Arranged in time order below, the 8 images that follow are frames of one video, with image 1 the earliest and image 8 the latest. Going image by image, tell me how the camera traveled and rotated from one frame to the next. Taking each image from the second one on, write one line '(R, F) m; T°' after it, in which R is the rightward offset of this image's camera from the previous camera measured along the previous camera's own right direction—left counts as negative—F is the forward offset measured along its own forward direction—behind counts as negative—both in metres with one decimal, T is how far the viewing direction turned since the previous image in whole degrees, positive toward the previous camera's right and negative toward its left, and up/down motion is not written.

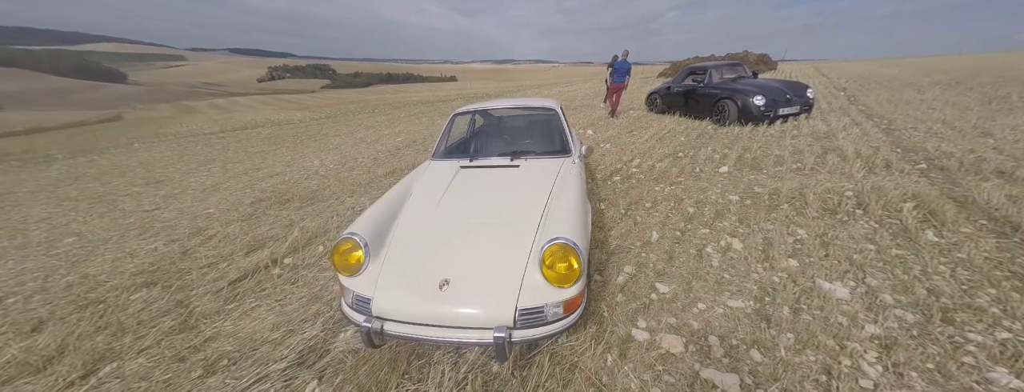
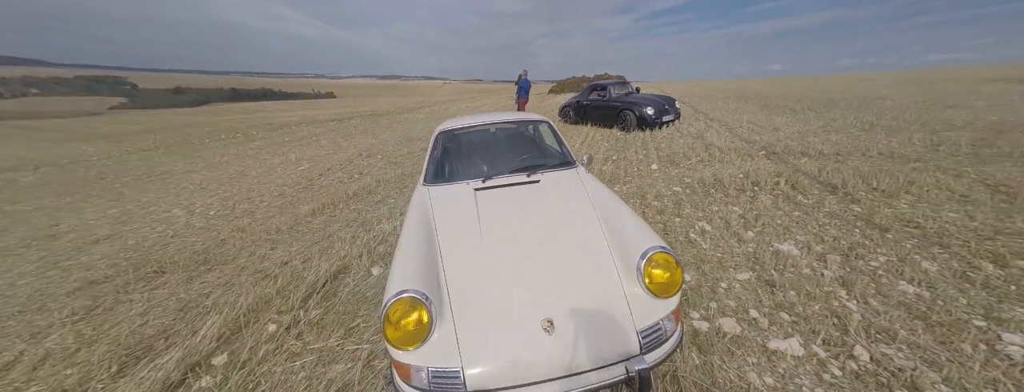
(-0.8, +0.3) m; +17°
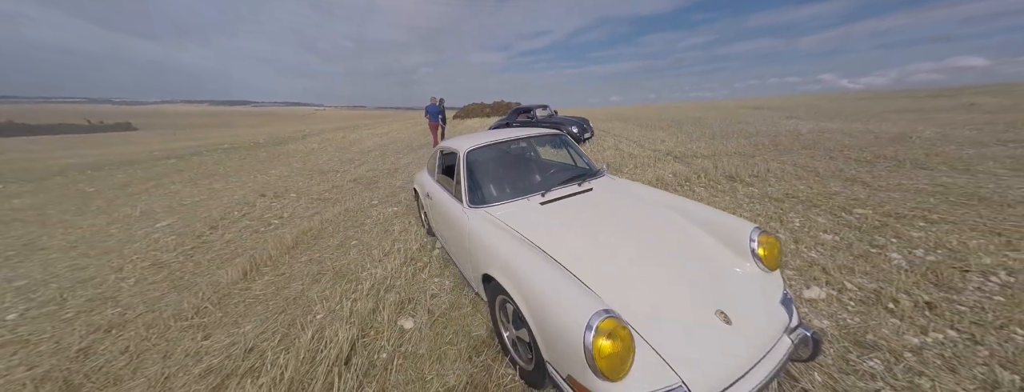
(-1.1, +0.2) m; +18°
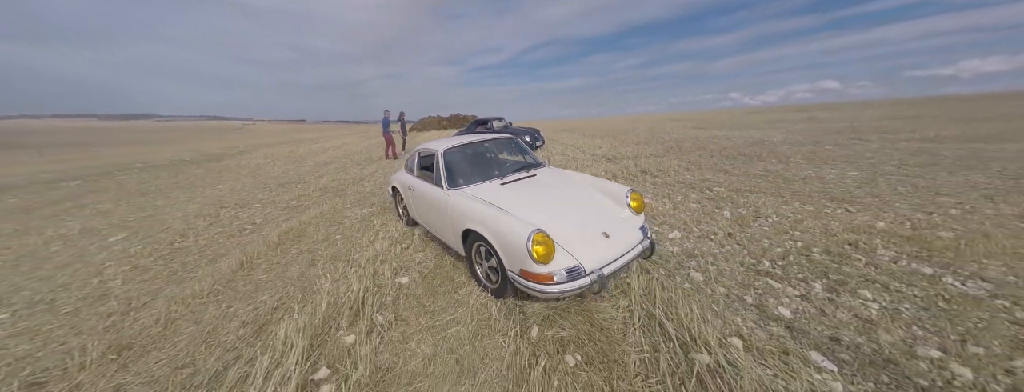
(-0.1, -0.9) m; +9°
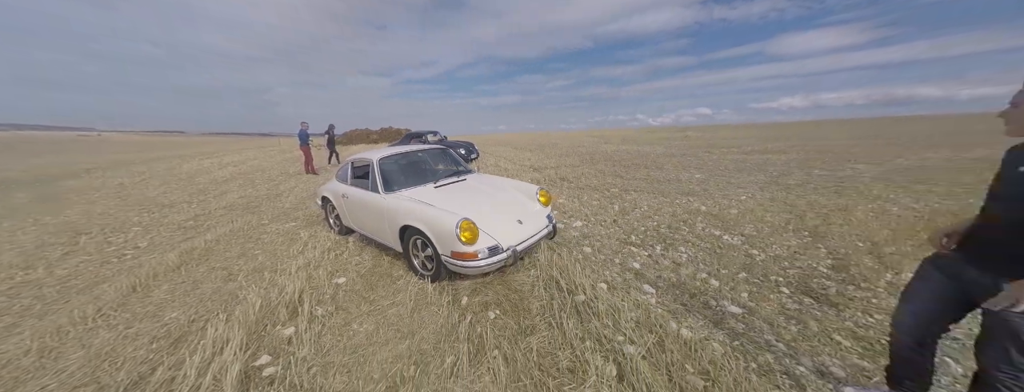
(+0.1, -0.6) m; +13°
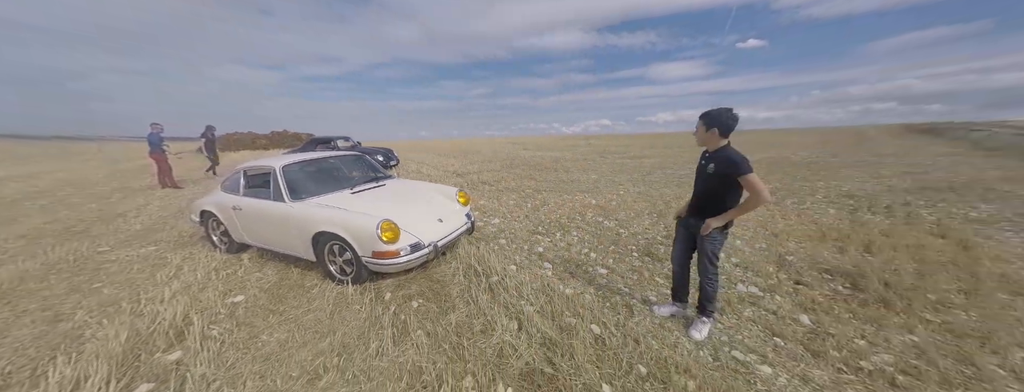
(+0.1, -0.5) m; +16°
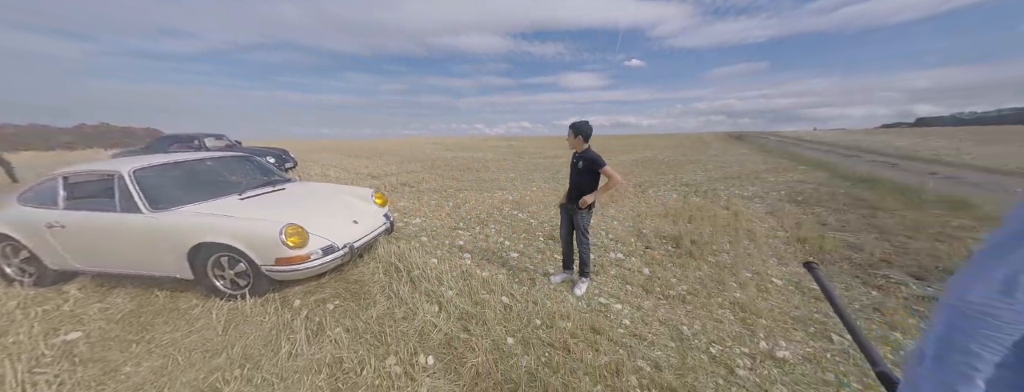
(+0.1, -0.4) m; +16°
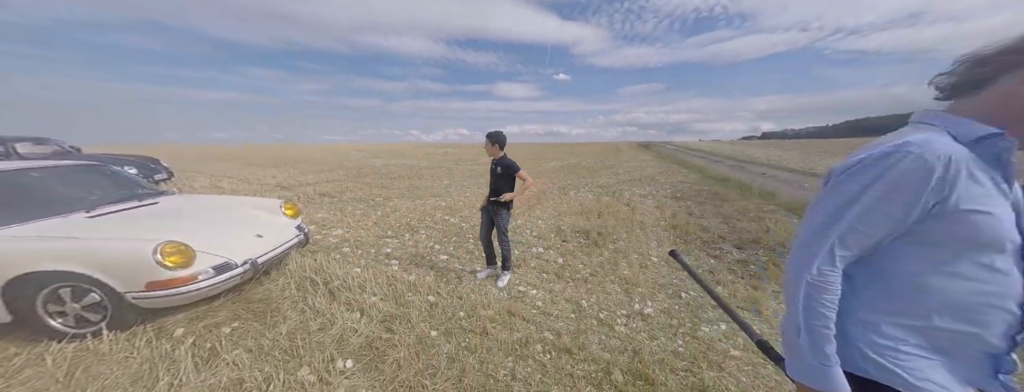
(+0.2, -0.3) m; +13°
